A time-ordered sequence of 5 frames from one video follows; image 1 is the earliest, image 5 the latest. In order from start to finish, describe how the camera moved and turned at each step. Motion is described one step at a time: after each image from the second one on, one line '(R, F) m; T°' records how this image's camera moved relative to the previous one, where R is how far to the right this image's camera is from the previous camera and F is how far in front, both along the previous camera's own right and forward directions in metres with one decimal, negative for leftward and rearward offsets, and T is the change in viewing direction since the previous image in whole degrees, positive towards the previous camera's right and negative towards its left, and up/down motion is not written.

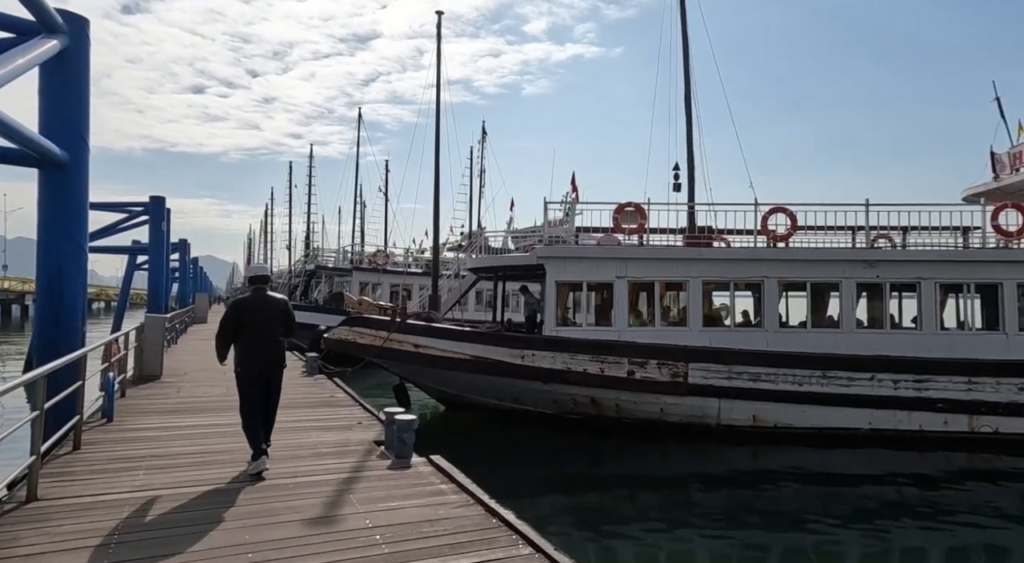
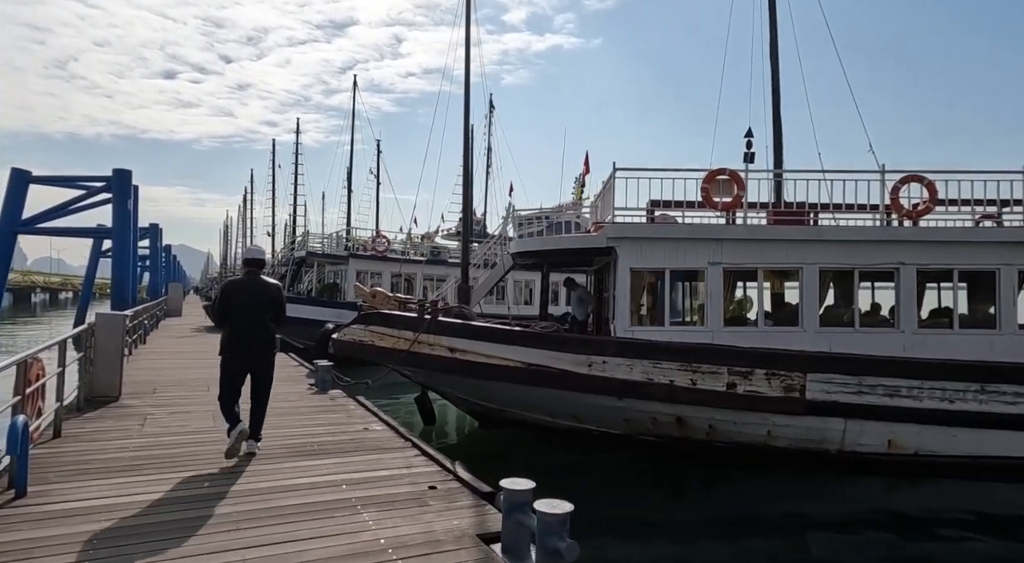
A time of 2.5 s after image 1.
(-1.0, +2.0) m; +2°
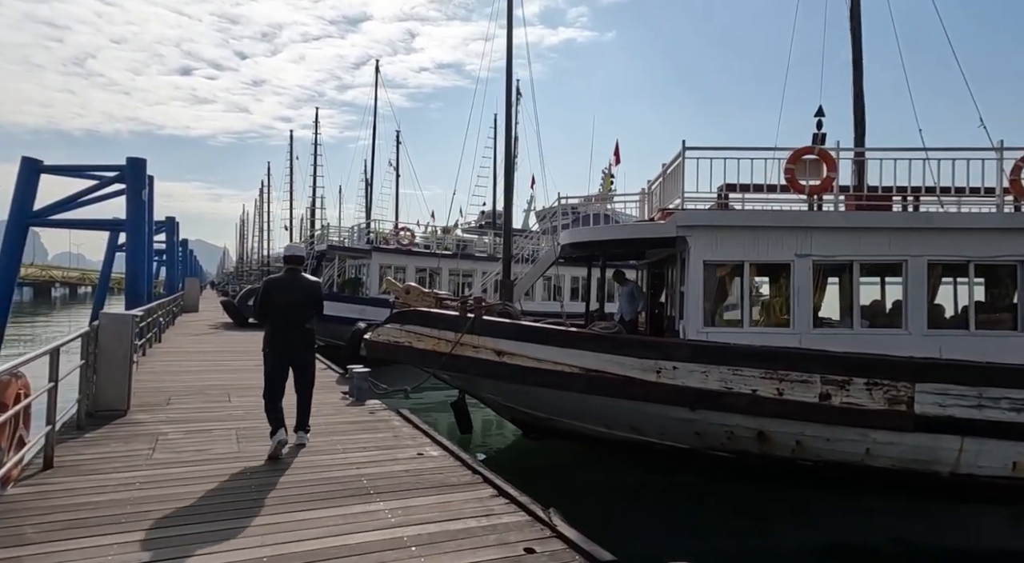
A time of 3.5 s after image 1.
(-0.5, +0.9) m; -1°
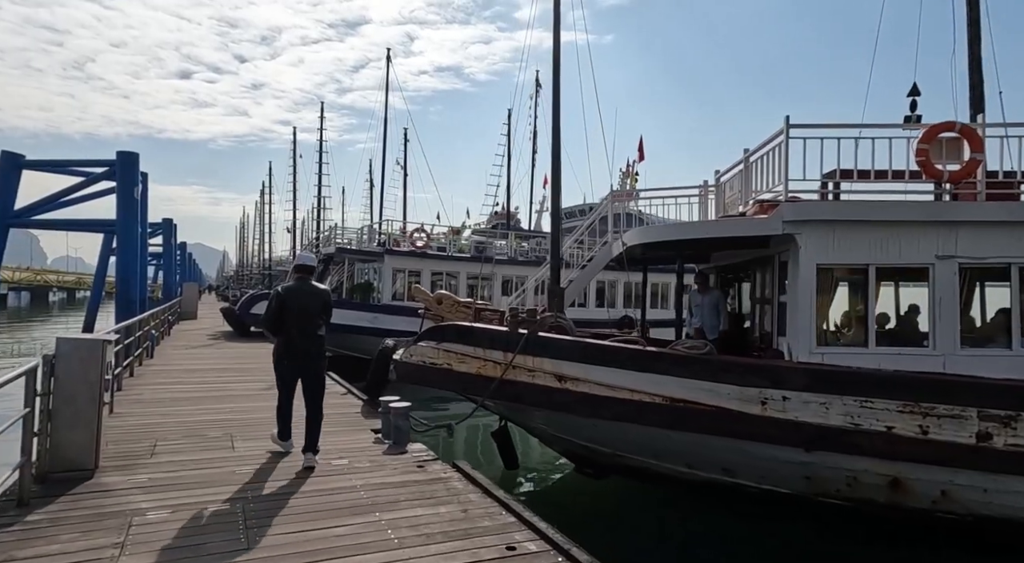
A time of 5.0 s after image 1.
(-0.6, +1.3) m; 0°
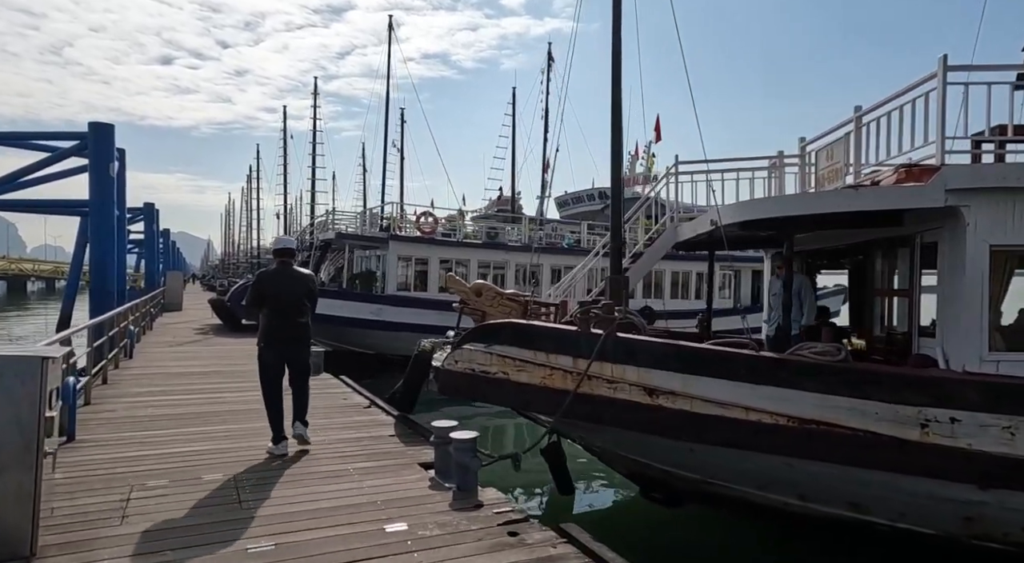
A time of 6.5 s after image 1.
(-0.6, +1.2) m; +1°
